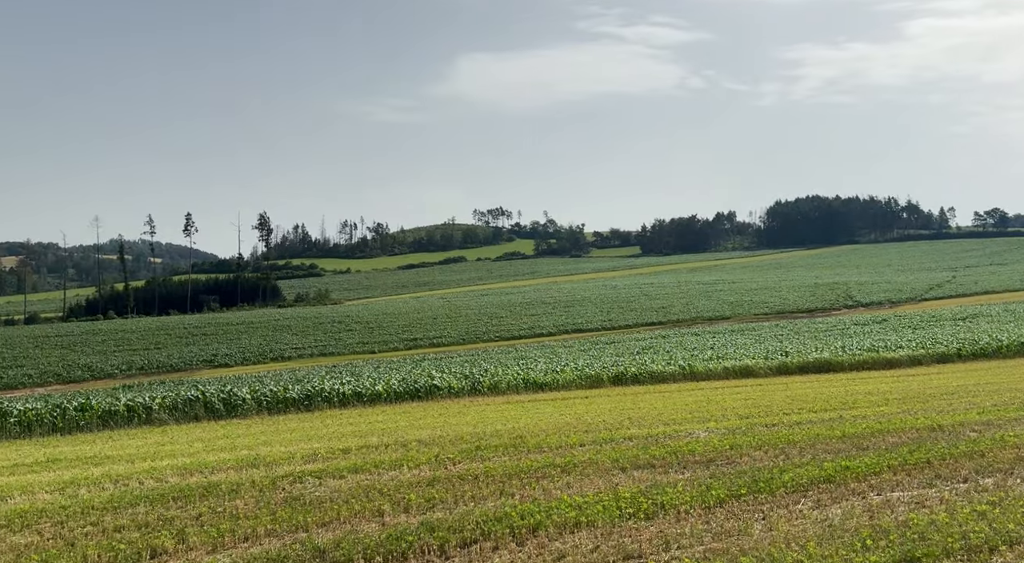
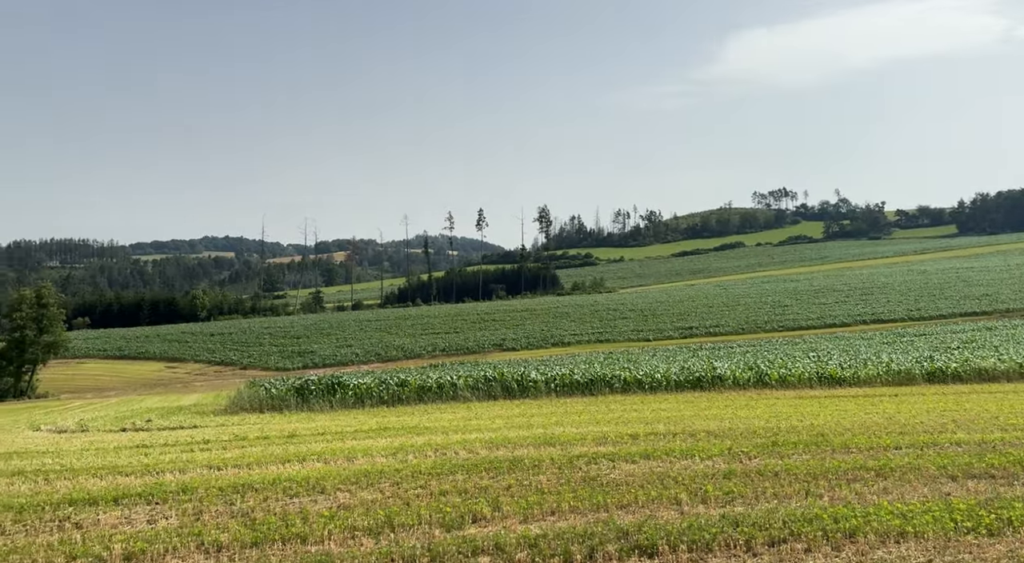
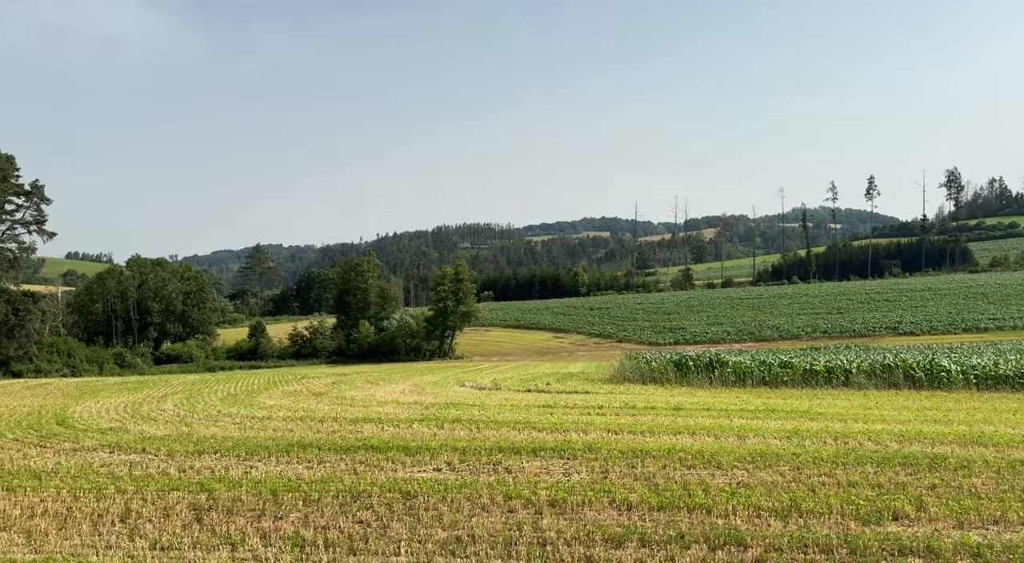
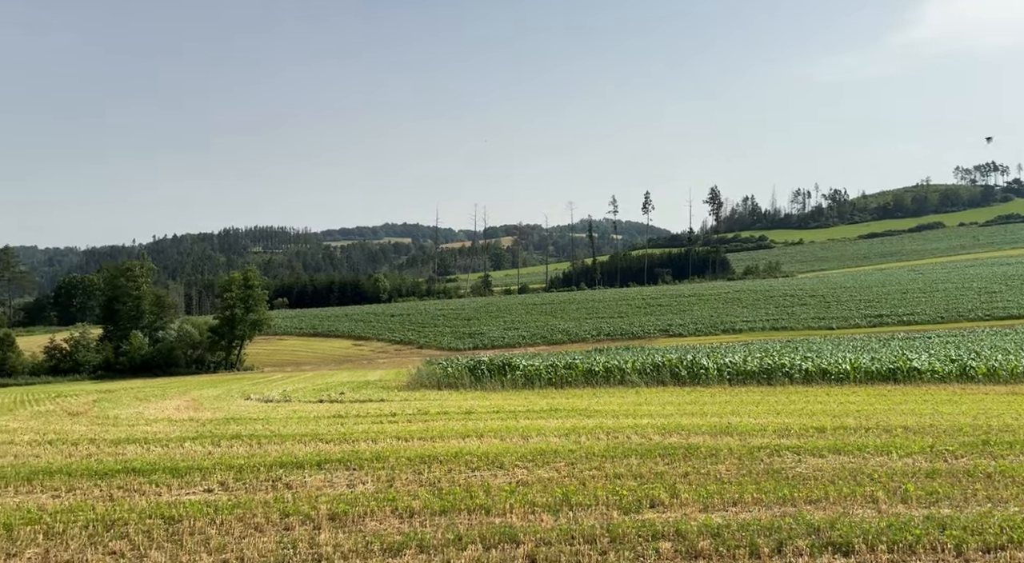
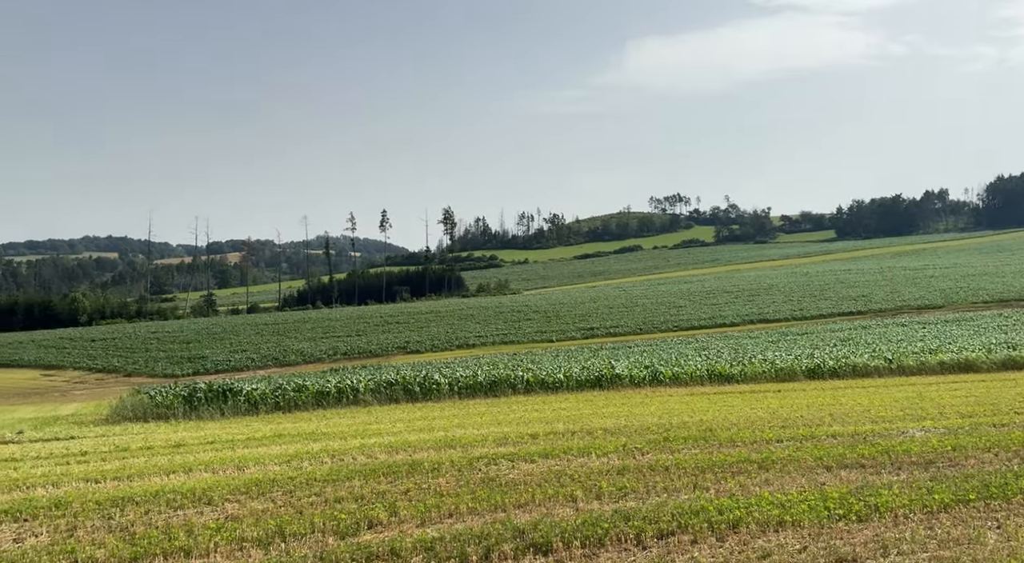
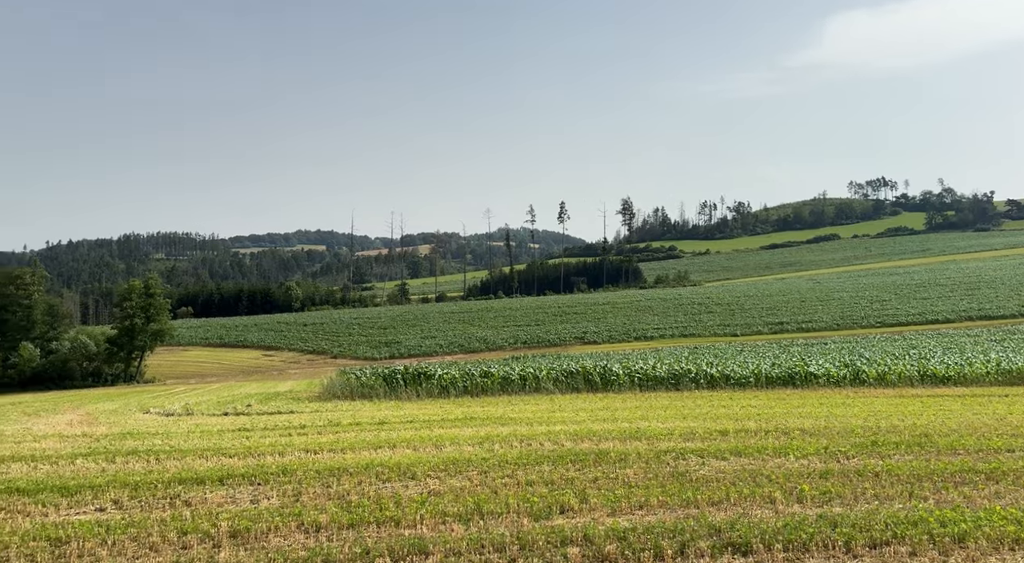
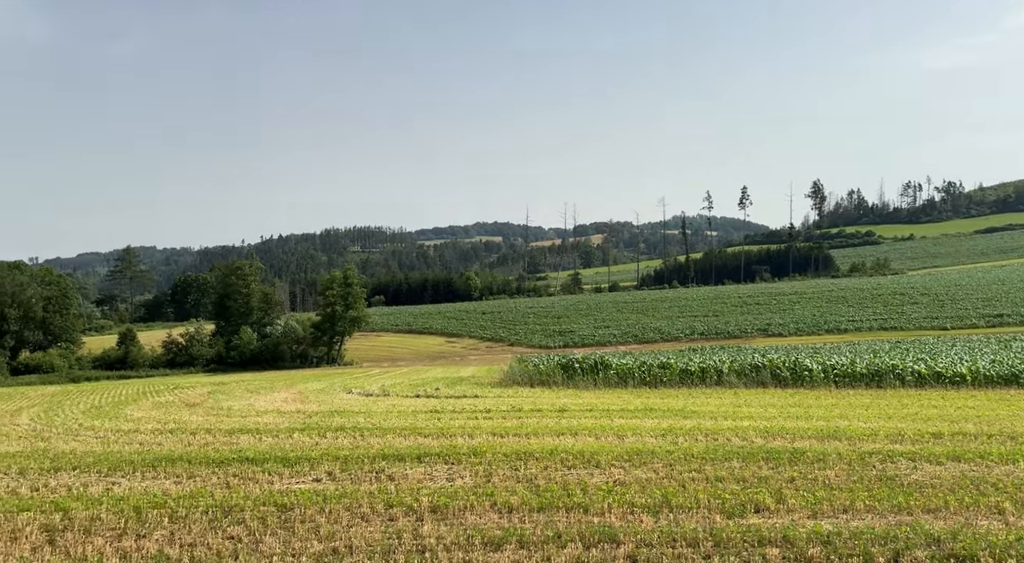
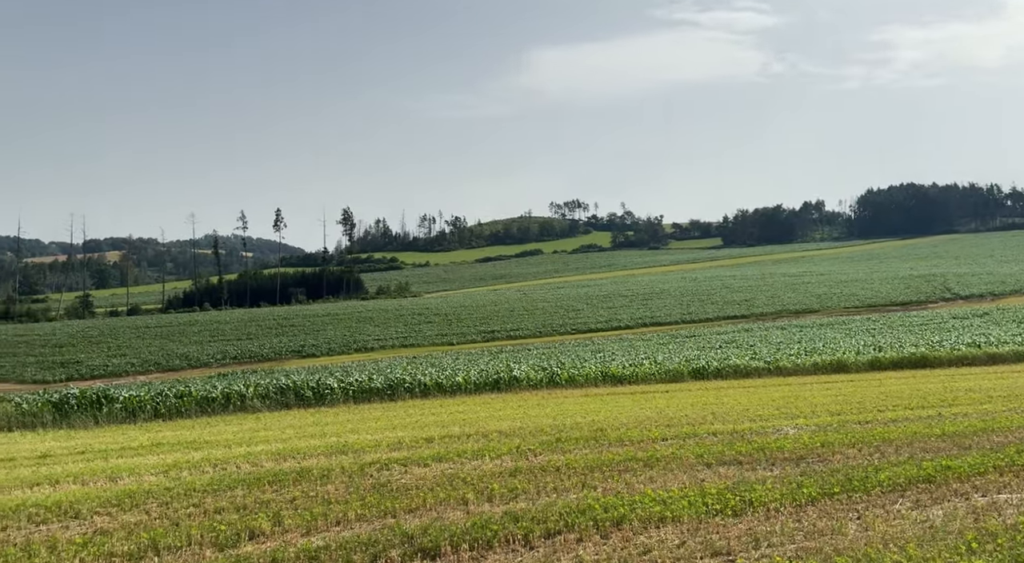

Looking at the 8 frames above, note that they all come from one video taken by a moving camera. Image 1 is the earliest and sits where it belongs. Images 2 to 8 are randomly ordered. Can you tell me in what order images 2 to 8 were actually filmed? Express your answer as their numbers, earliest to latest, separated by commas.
8, 5, 2, 6, 4, 7, 3
